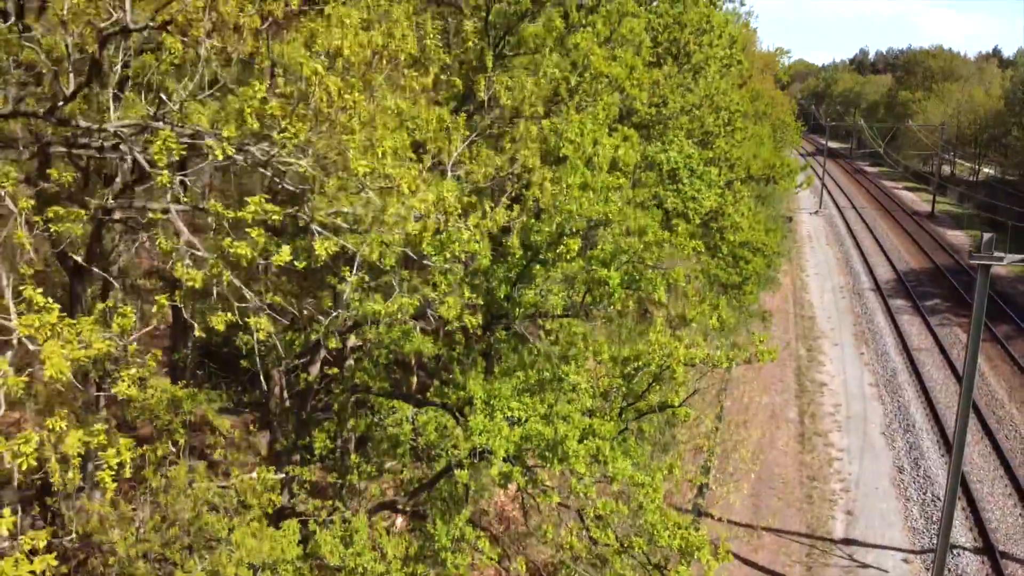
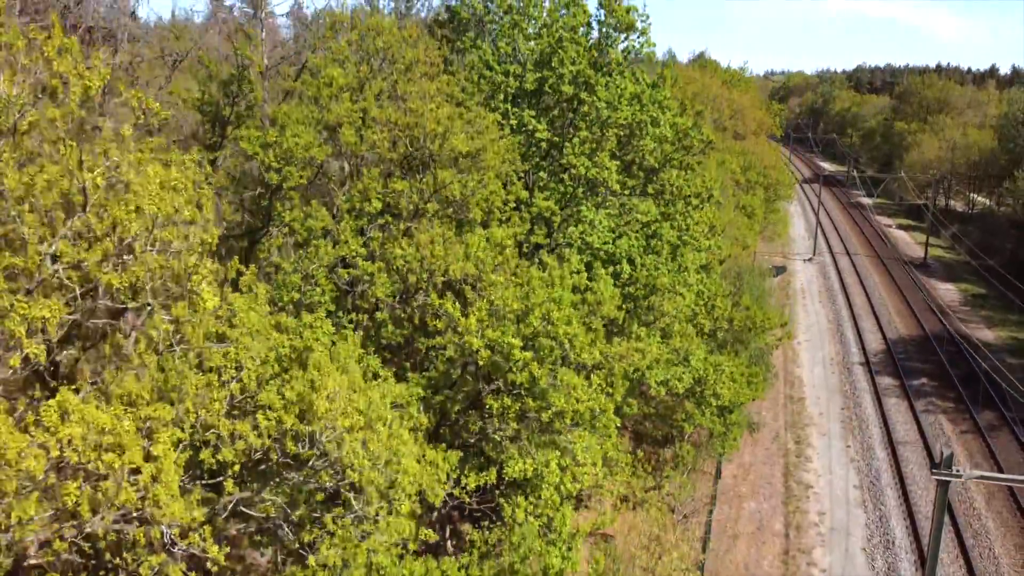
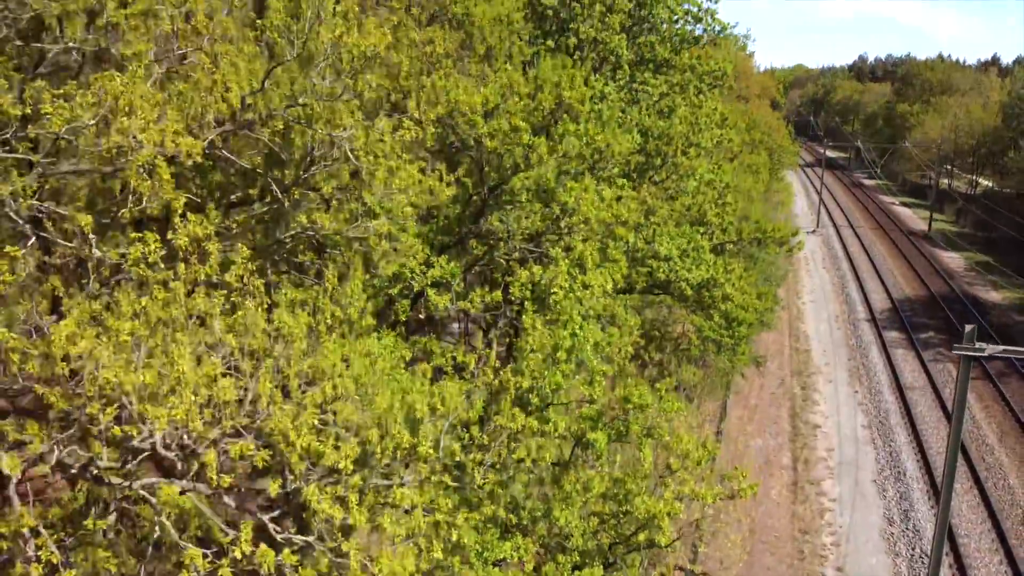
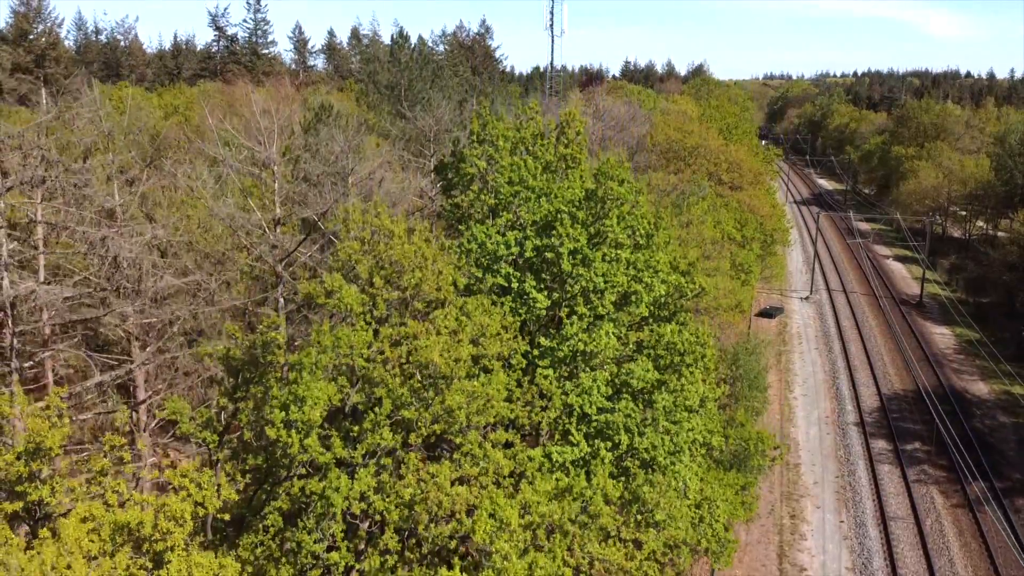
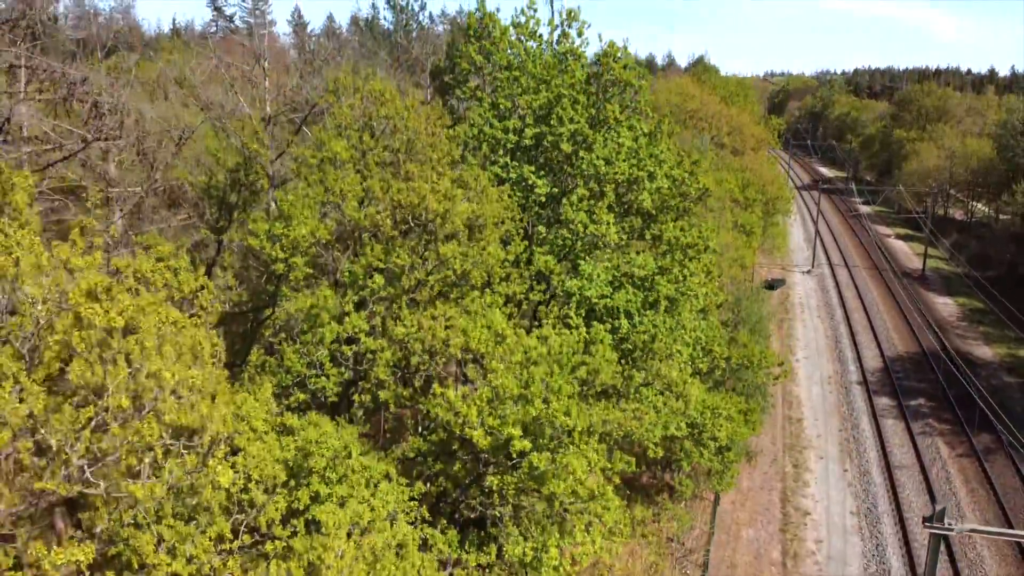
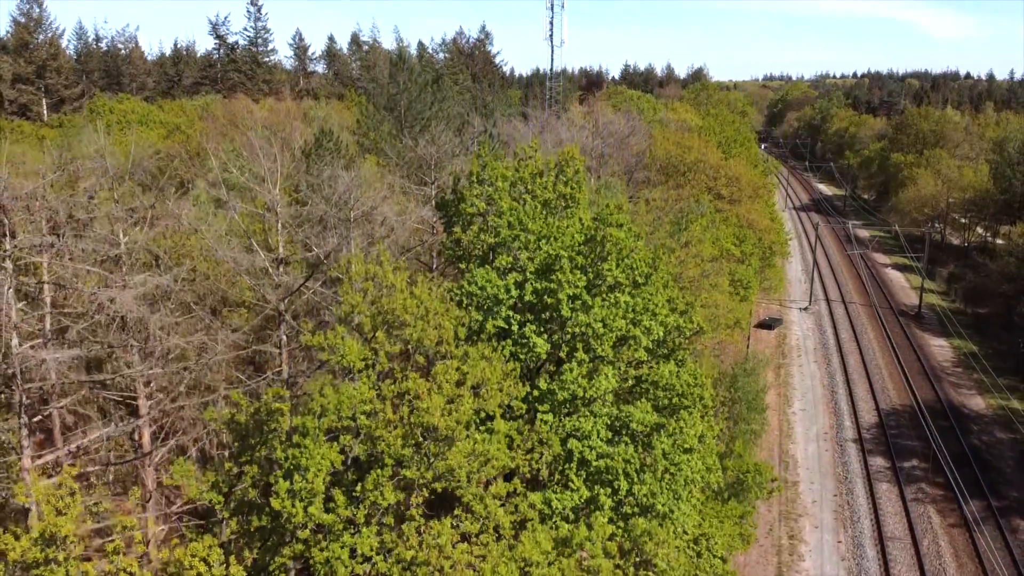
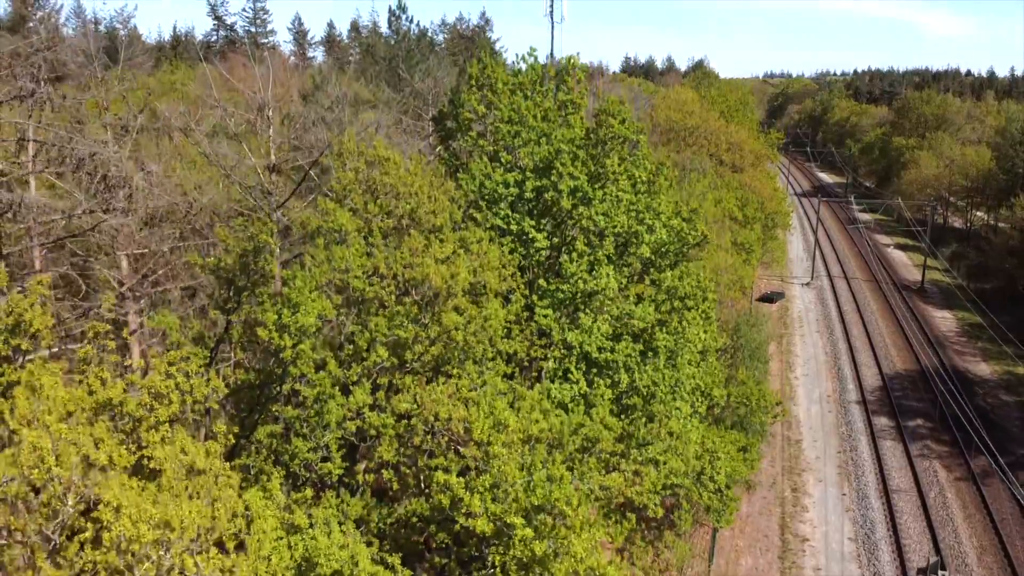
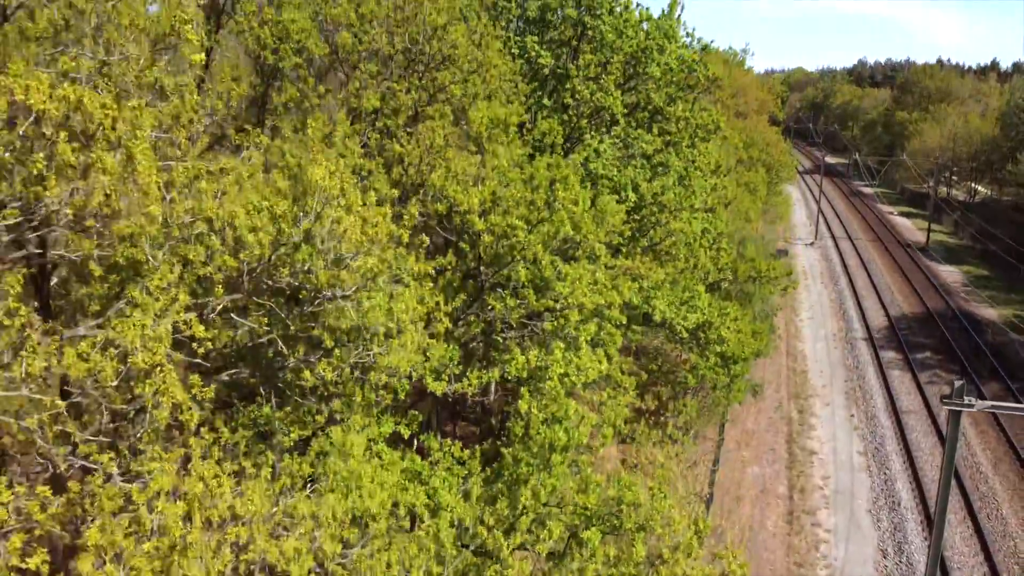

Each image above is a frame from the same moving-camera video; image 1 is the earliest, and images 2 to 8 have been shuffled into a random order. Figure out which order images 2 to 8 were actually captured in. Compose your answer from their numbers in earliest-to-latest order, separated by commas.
3, 8, 2, 5, 7, 4, 6
